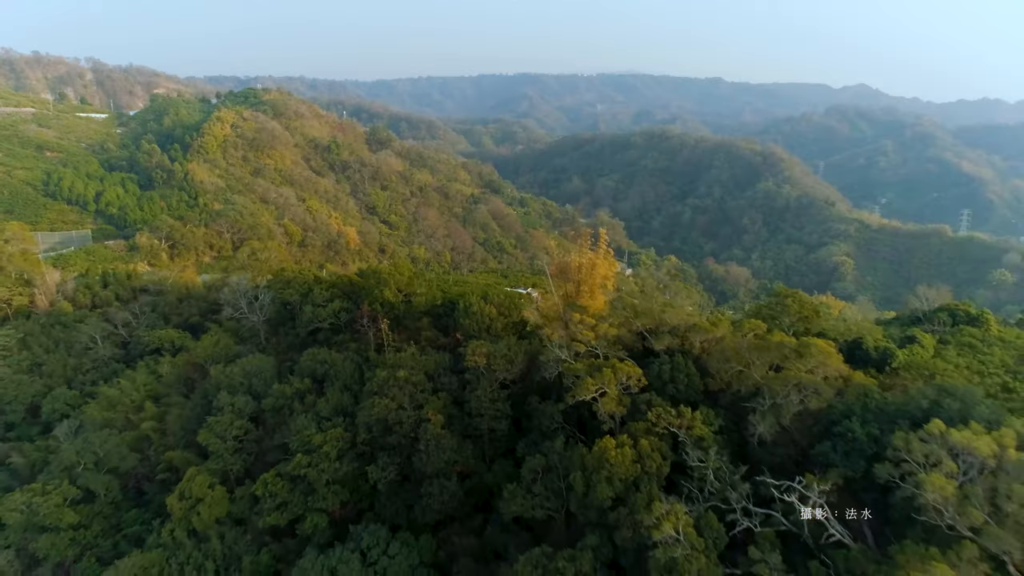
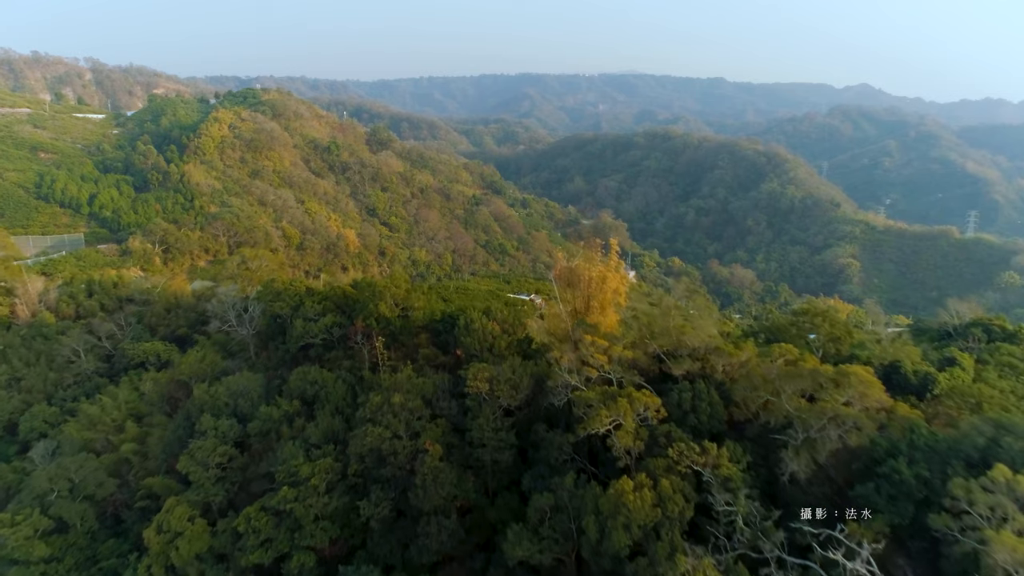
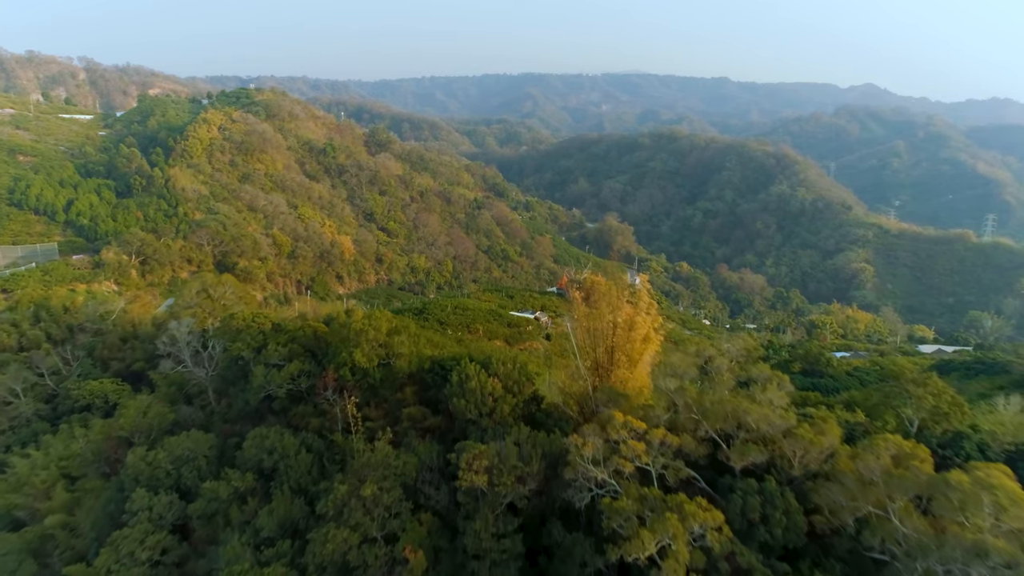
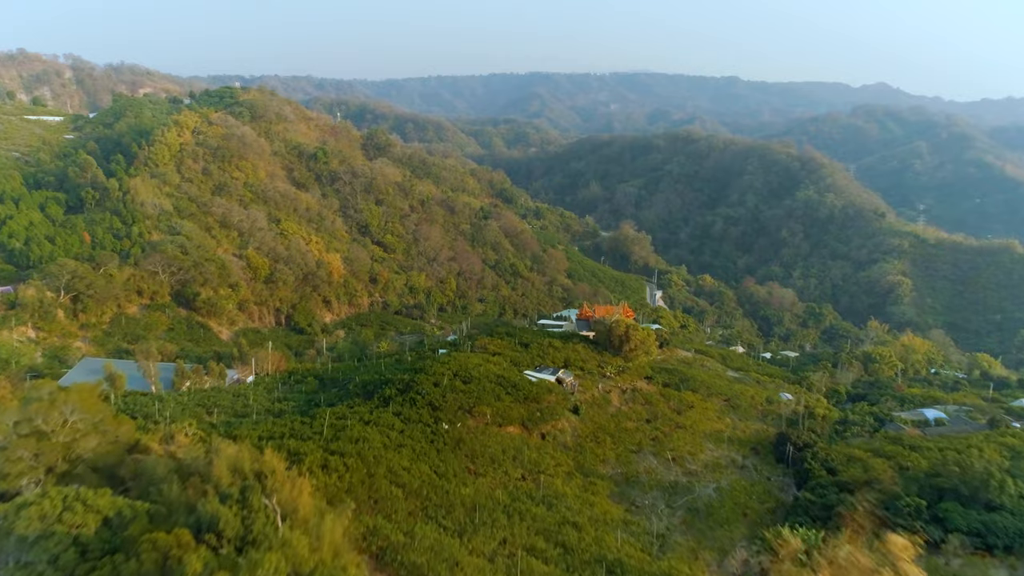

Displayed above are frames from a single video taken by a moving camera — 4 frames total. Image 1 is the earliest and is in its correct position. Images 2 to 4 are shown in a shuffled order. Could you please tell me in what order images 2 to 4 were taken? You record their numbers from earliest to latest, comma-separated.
2, 3, 4
